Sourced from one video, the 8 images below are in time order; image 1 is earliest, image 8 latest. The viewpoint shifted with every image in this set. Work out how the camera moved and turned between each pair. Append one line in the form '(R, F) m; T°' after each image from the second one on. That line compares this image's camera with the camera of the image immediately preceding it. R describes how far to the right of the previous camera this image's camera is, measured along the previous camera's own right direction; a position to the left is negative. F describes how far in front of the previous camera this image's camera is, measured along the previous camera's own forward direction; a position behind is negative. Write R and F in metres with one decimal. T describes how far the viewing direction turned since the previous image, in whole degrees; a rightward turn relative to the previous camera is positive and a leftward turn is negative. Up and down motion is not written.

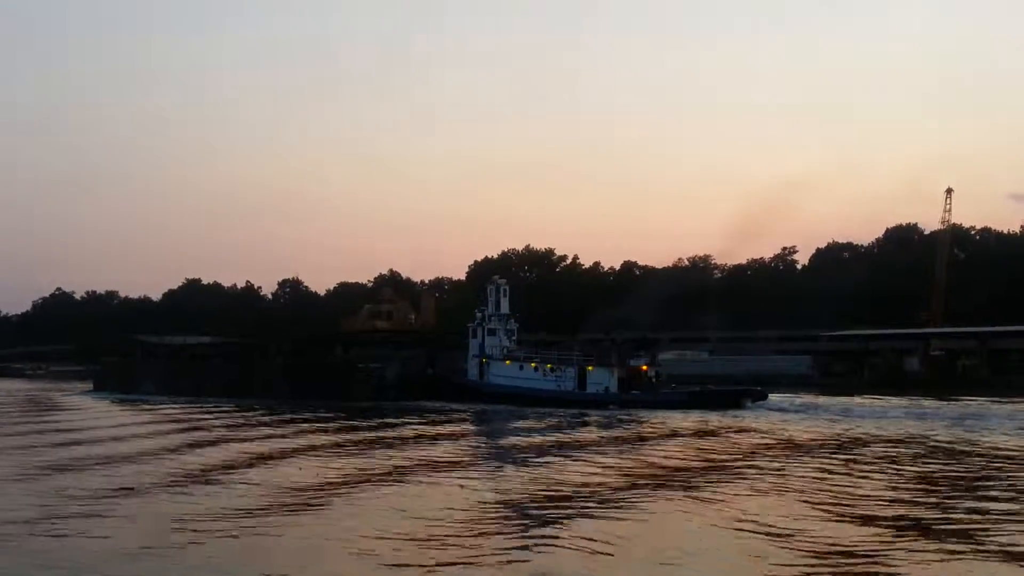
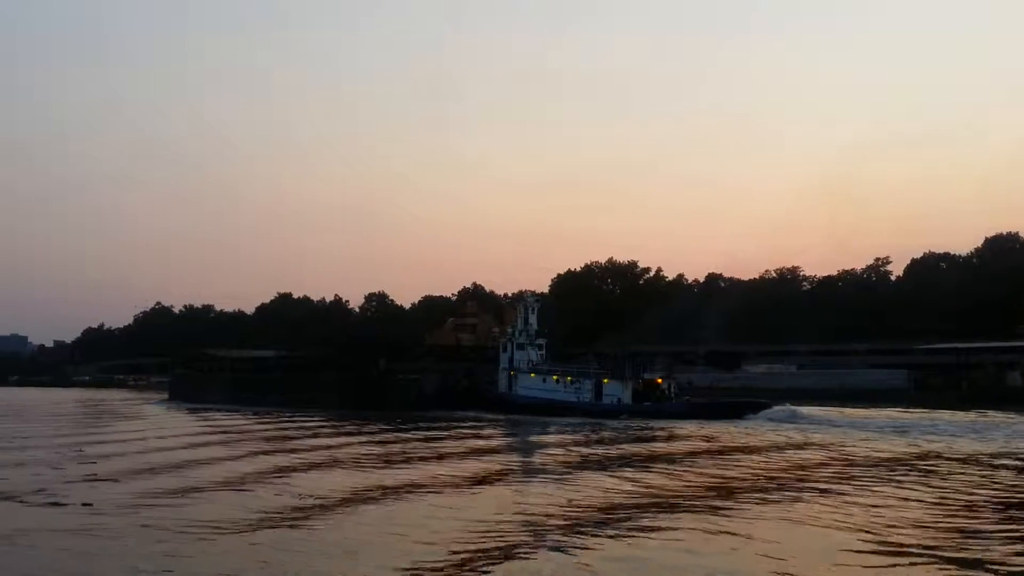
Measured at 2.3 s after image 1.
(+0.5, -0.2) m; -5°
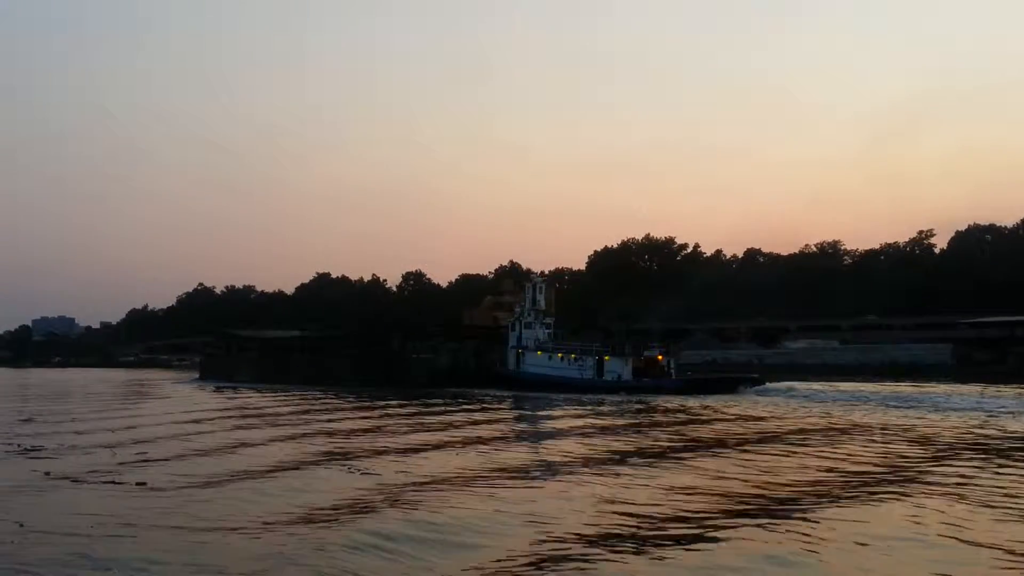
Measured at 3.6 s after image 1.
(+0.2, -0.2) m; -2°
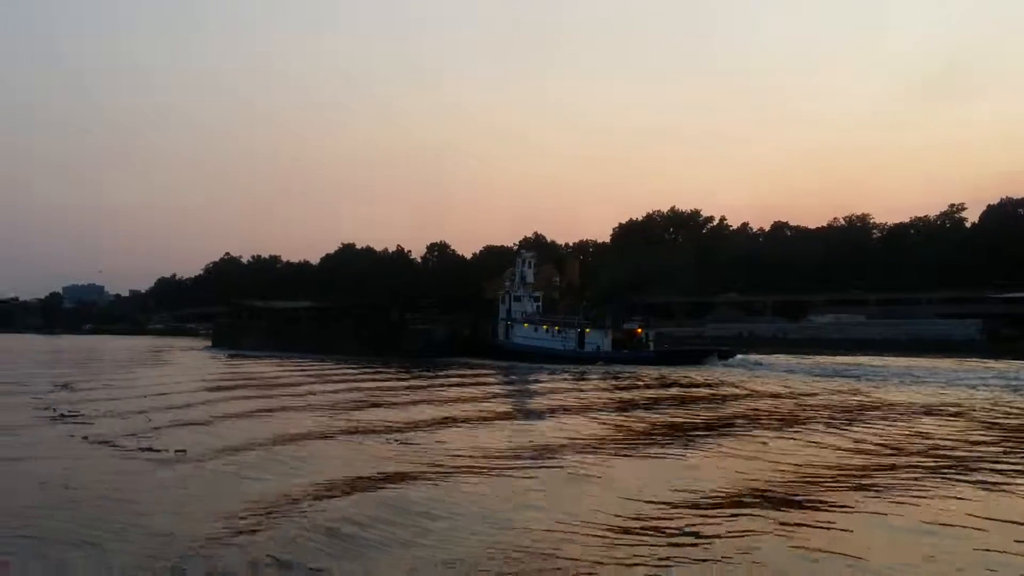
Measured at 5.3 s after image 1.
(+0.3, -0.1) m; -2°
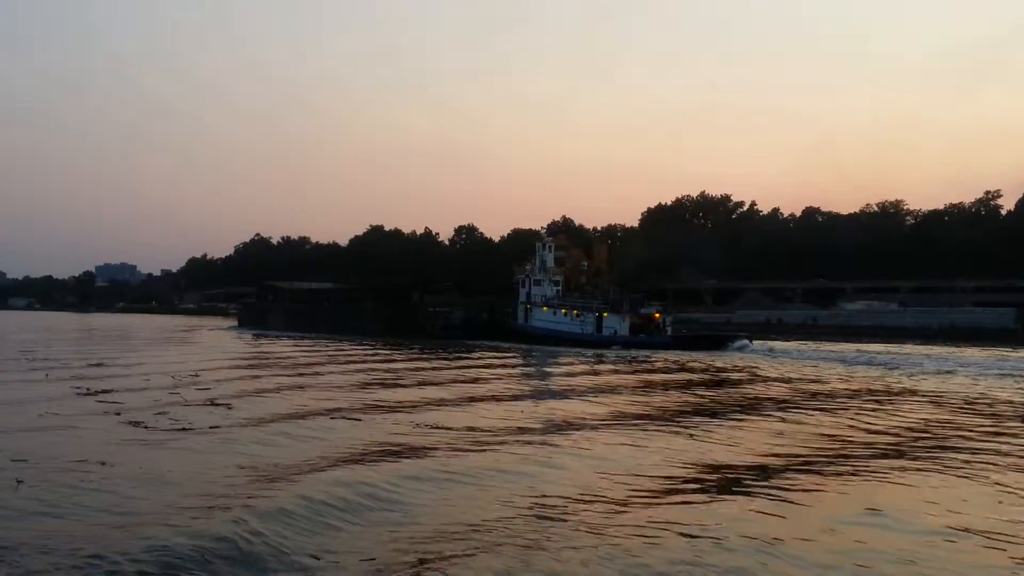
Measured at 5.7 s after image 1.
(+0.1, 0.0) m; -2°
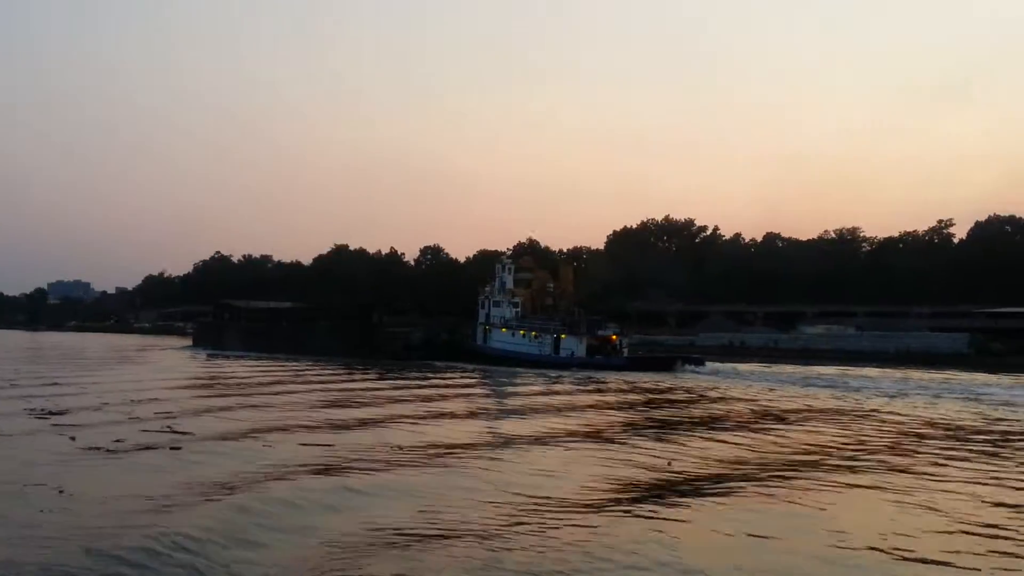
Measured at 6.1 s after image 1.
(+0.1, 0.0) m; +2°
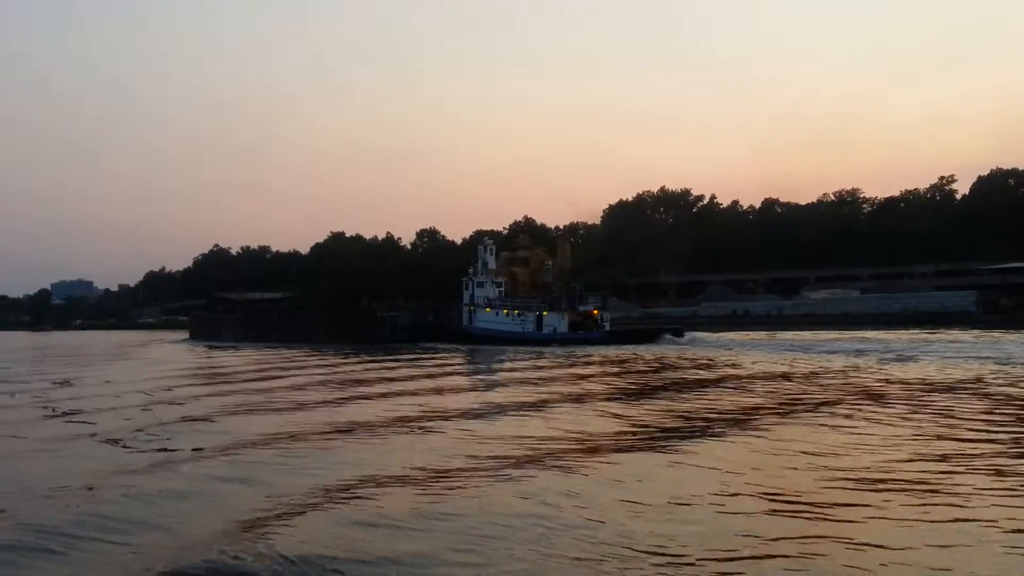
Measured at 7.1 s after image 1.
(-0.3, +0.9) m; 0°
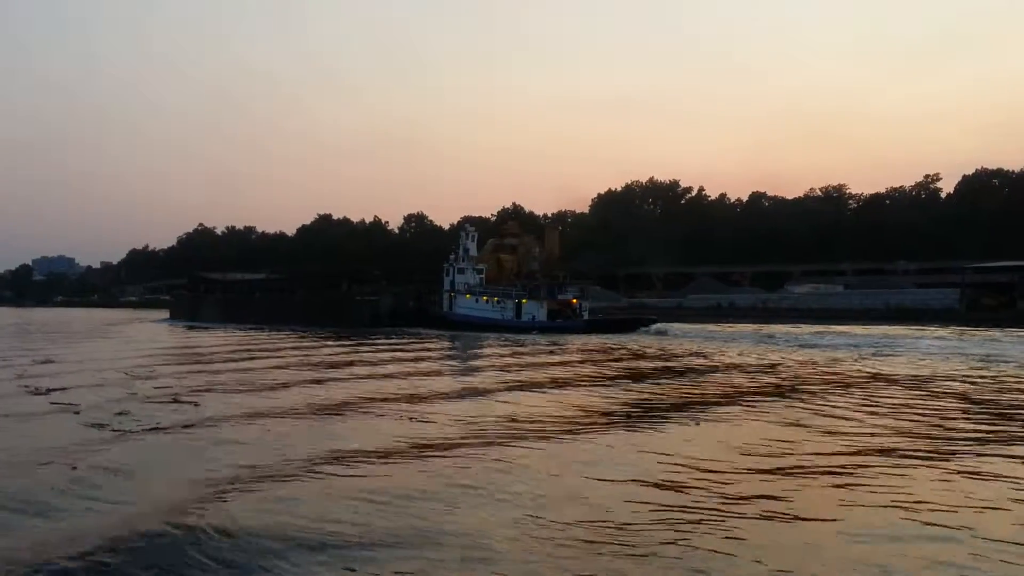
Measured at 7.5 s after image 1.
(0.0, +0.1) m; +1°
